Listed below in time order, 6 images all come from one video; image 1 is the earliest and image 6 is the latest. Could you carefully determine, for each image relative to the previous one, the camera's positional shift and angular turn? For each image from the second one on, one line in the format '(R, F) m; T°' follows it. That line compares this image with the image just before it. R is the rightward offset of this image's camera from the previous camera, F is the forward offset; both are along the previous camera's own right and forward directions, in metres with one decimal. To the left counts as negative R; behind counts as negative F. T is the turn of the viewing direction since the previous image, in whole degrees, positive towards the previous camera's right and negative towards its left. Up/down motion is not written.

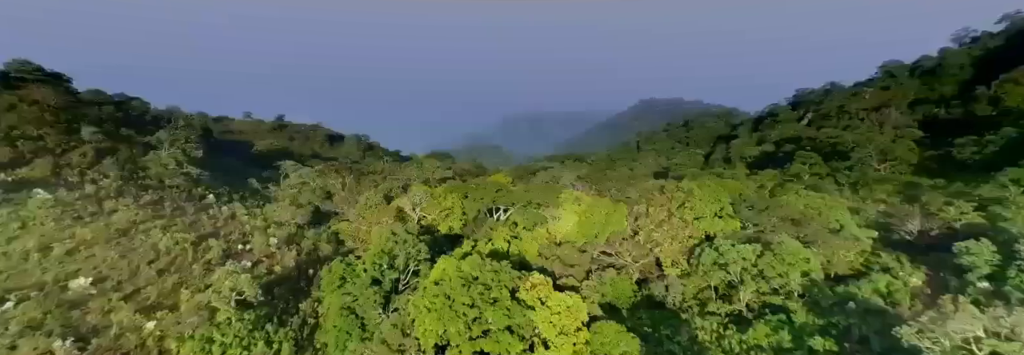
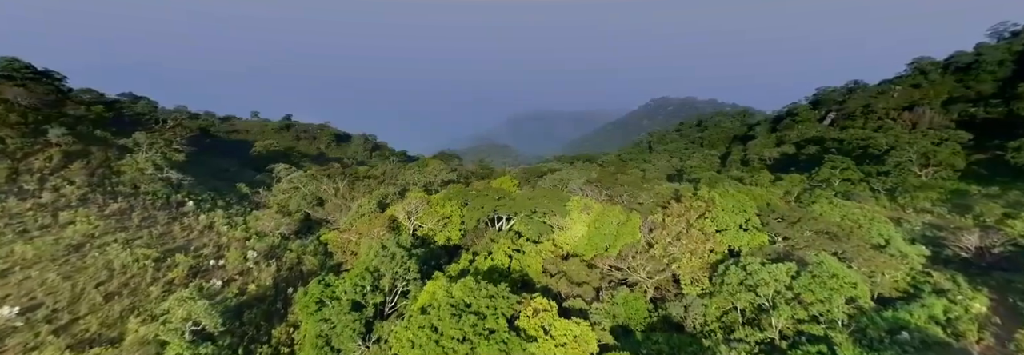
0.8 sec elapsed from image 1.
(+0.3, +1.7) m; -1°
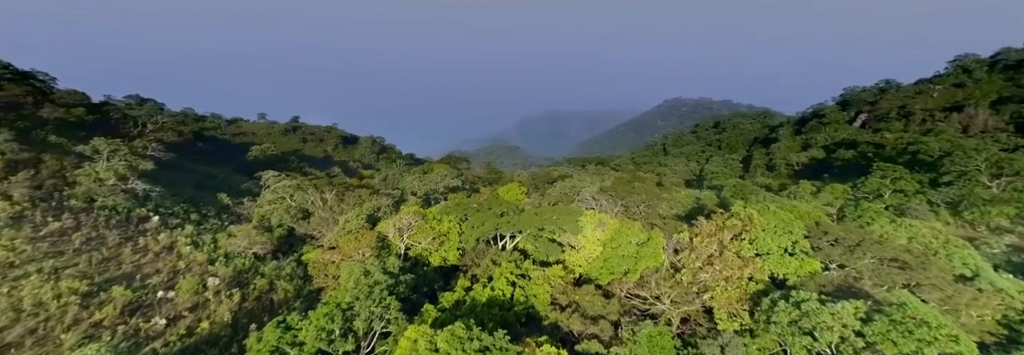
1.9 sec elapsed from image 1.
(+0.2, +2.4) m; -2°
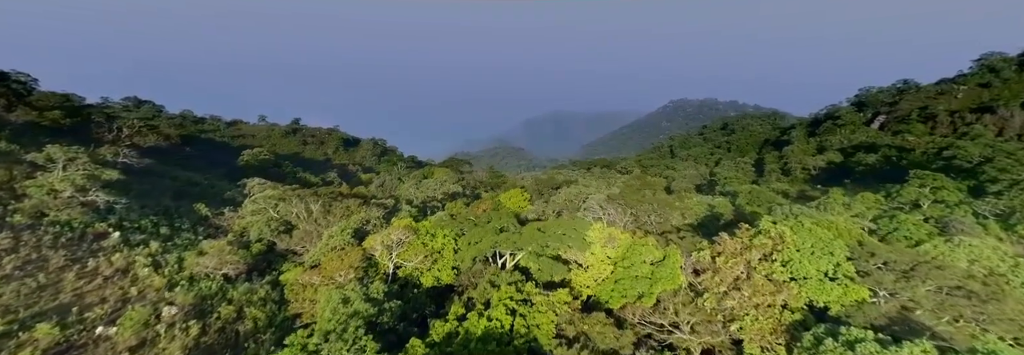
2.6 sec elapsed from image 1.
(+0.1, +1.8) m; -1°
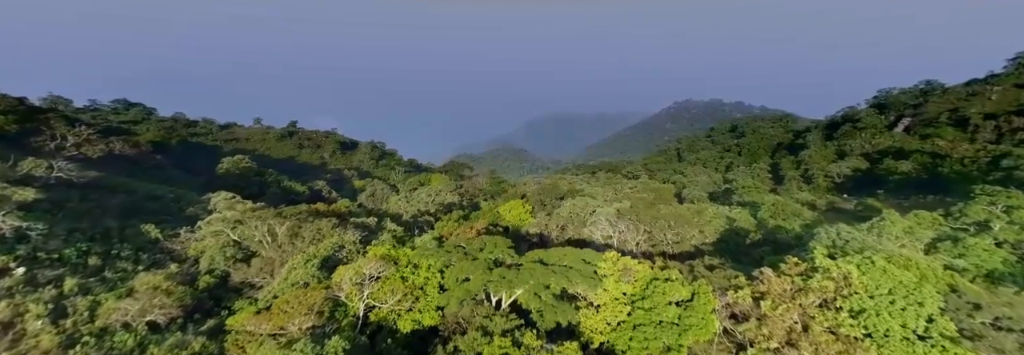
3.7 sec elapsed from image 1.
(+0.2, +2.8) m; 0°
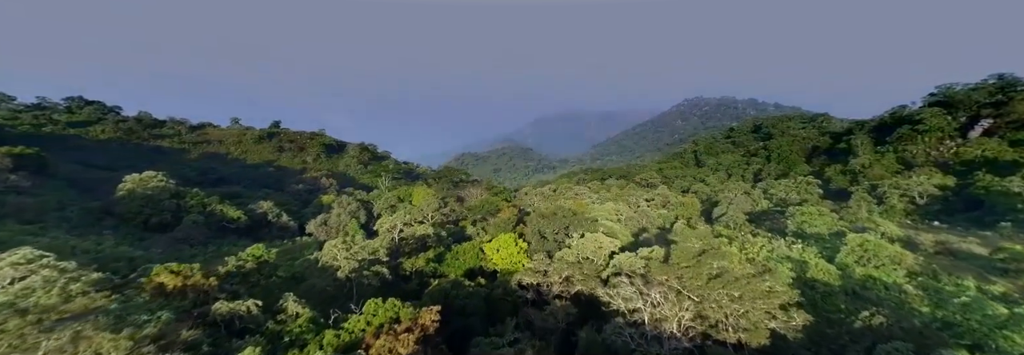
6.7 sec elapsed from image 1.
(+1.0, +8.2) m; -1°
